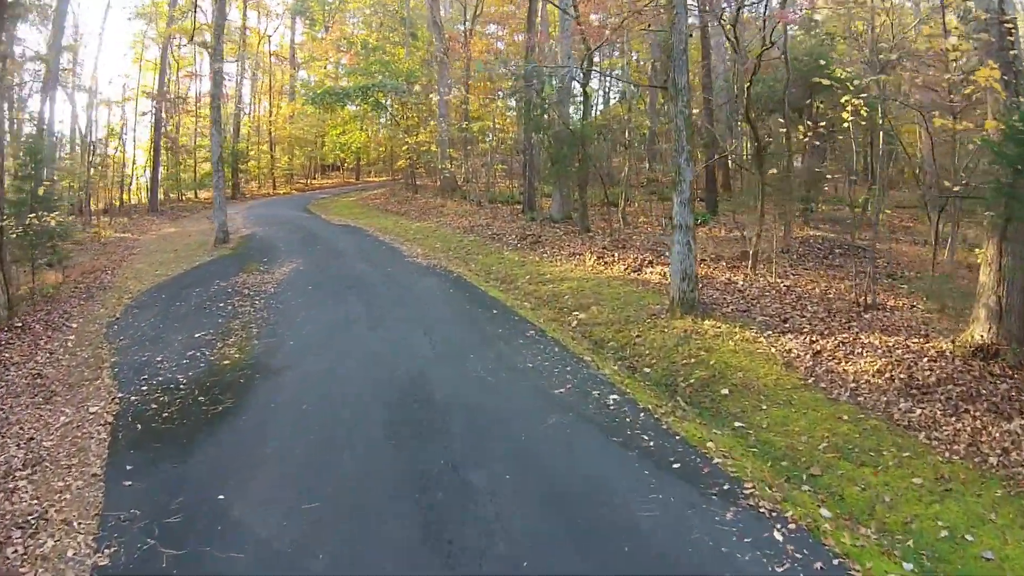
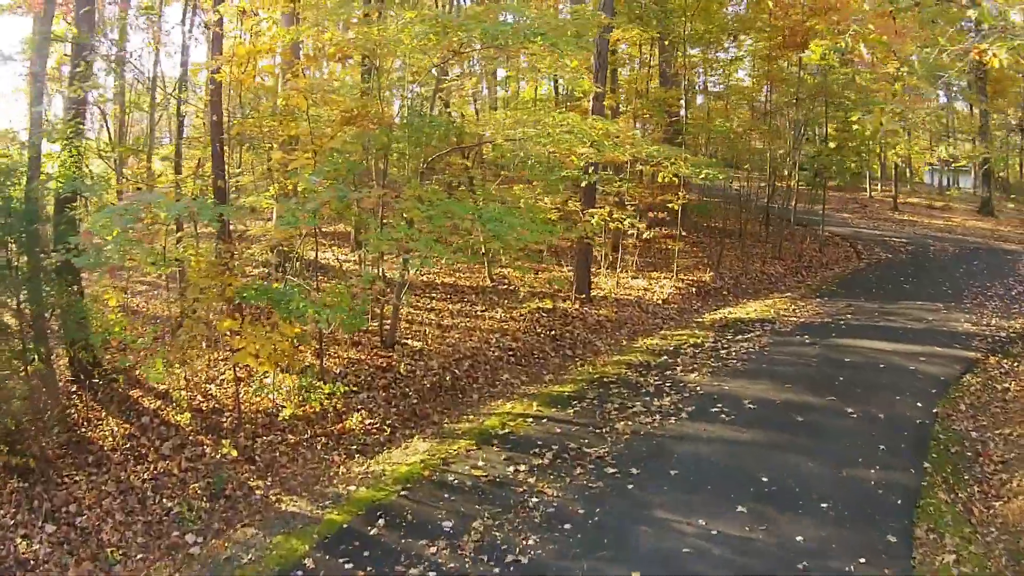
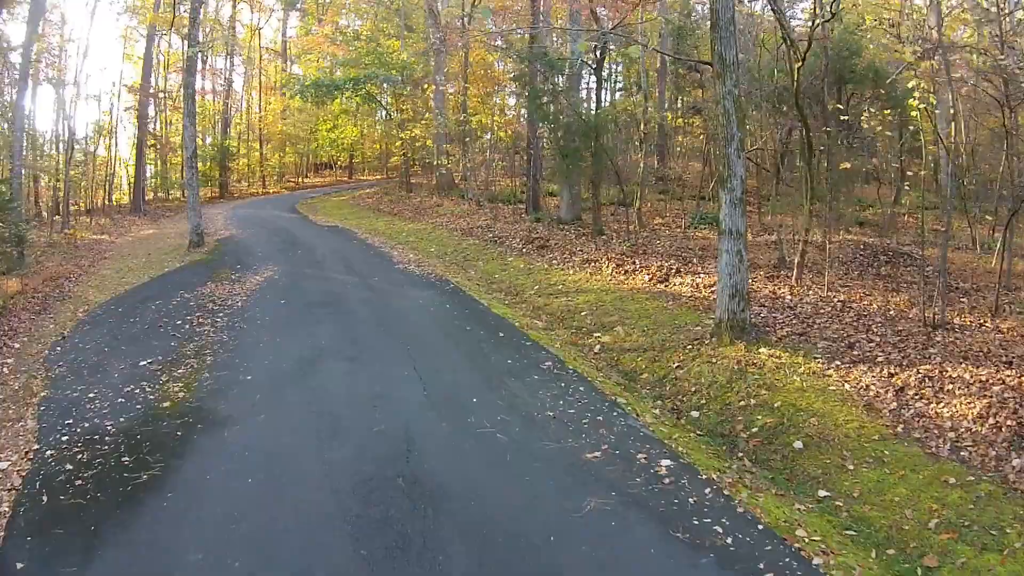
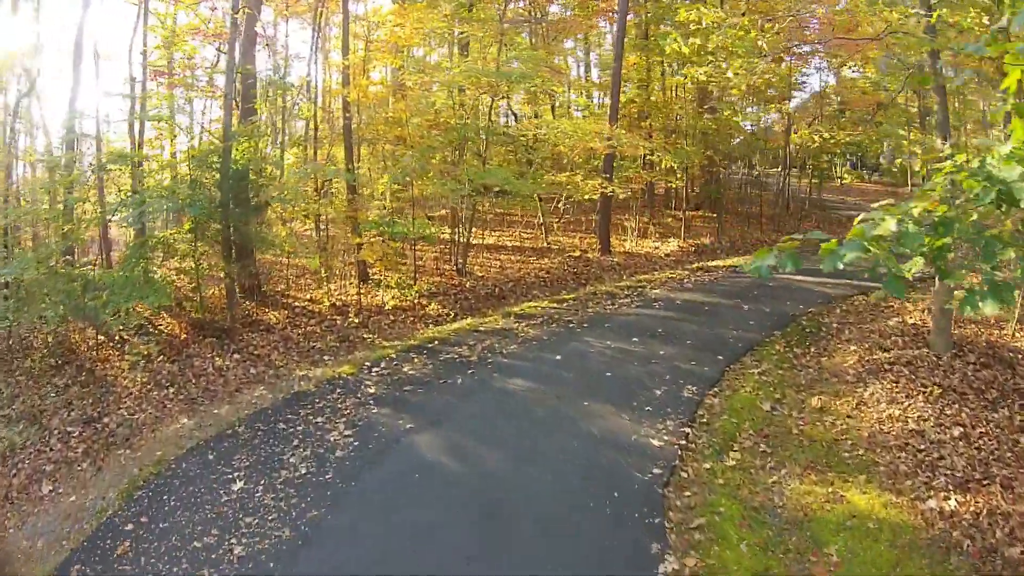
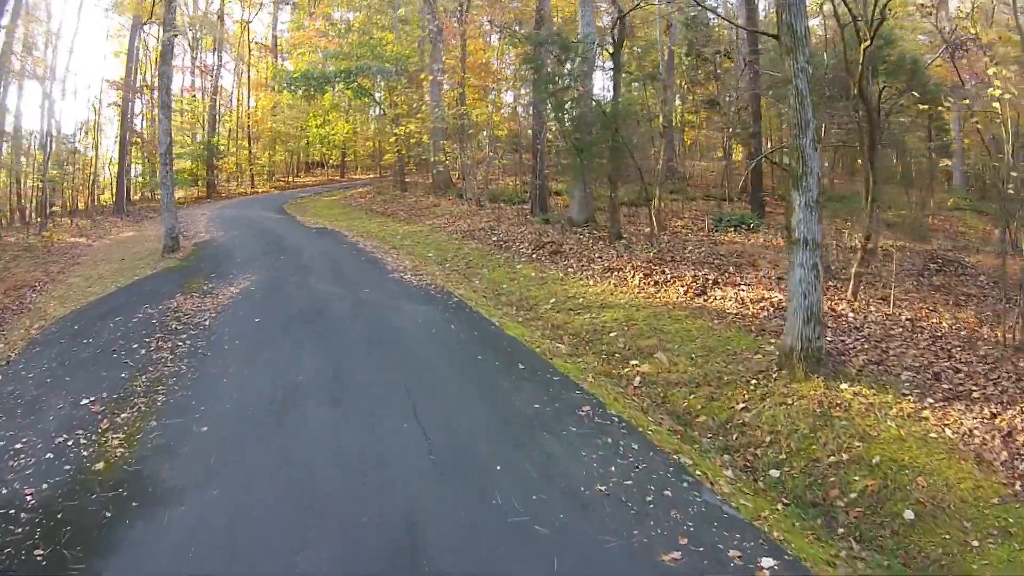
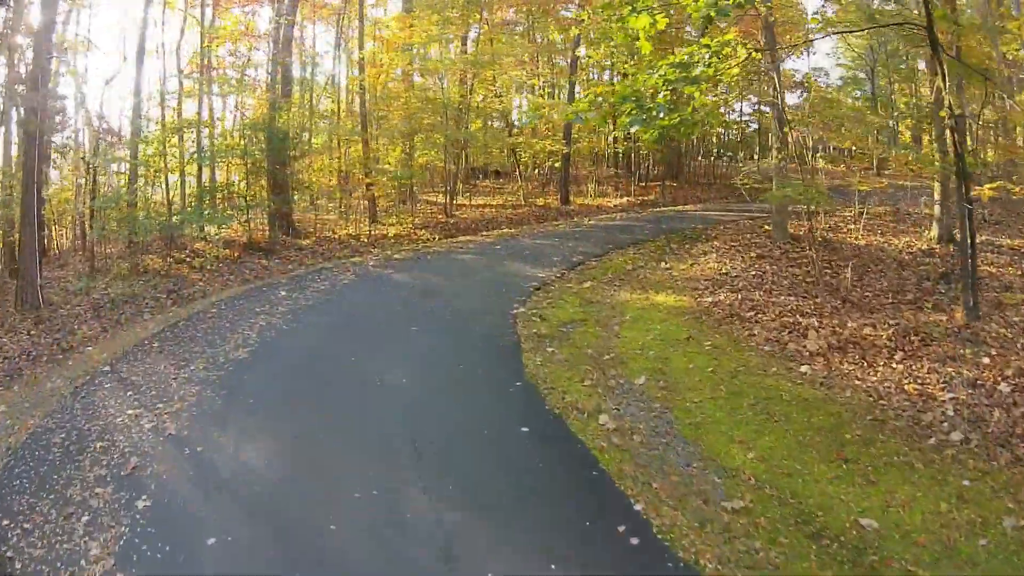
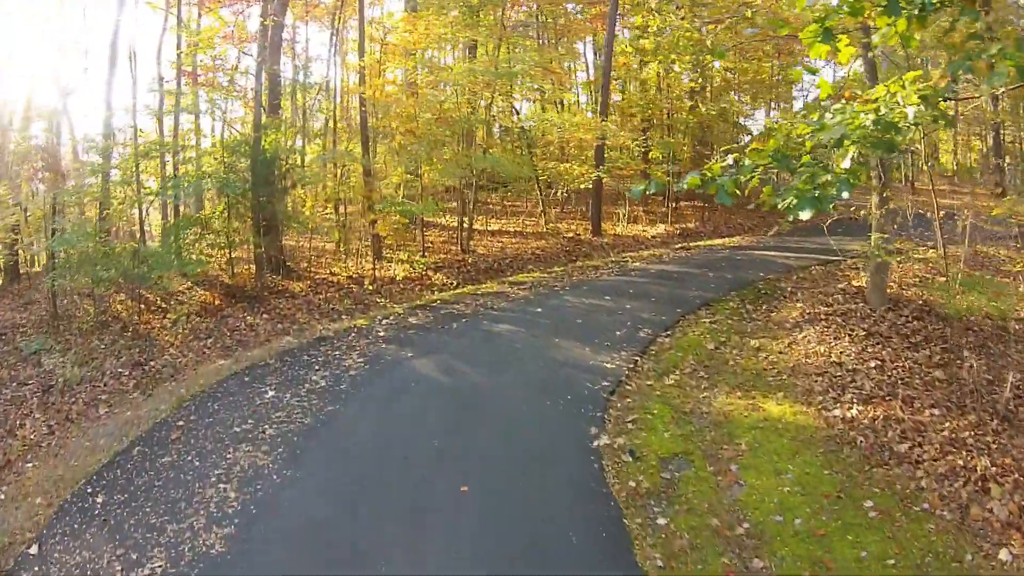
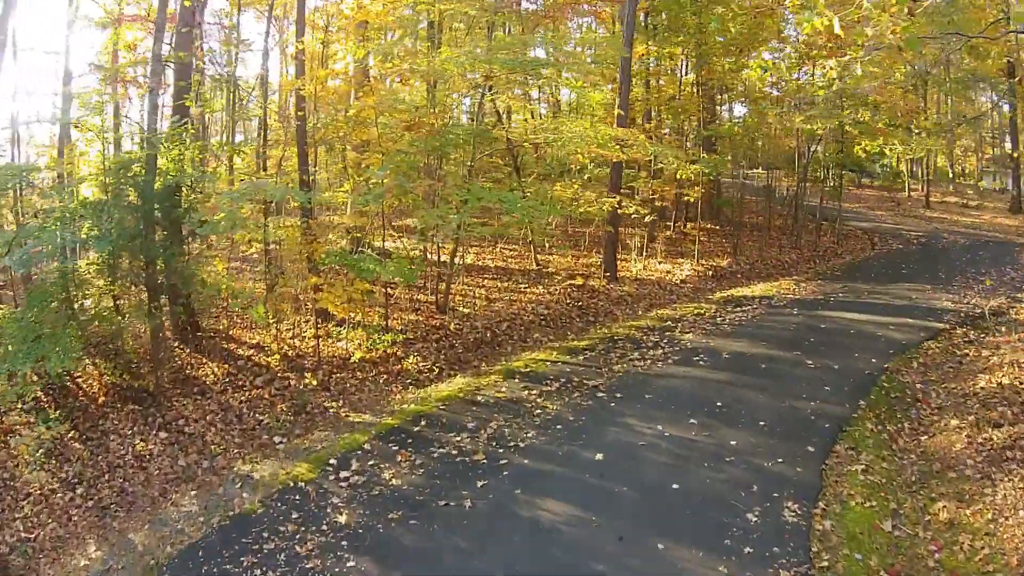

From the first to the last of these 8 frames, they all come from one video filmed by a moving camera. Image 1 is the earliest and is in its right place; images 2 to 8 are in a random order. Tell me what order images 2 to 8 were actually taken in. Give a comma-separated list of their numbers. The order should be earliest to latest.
3, 5, 6, 7, 4, 8, 2
